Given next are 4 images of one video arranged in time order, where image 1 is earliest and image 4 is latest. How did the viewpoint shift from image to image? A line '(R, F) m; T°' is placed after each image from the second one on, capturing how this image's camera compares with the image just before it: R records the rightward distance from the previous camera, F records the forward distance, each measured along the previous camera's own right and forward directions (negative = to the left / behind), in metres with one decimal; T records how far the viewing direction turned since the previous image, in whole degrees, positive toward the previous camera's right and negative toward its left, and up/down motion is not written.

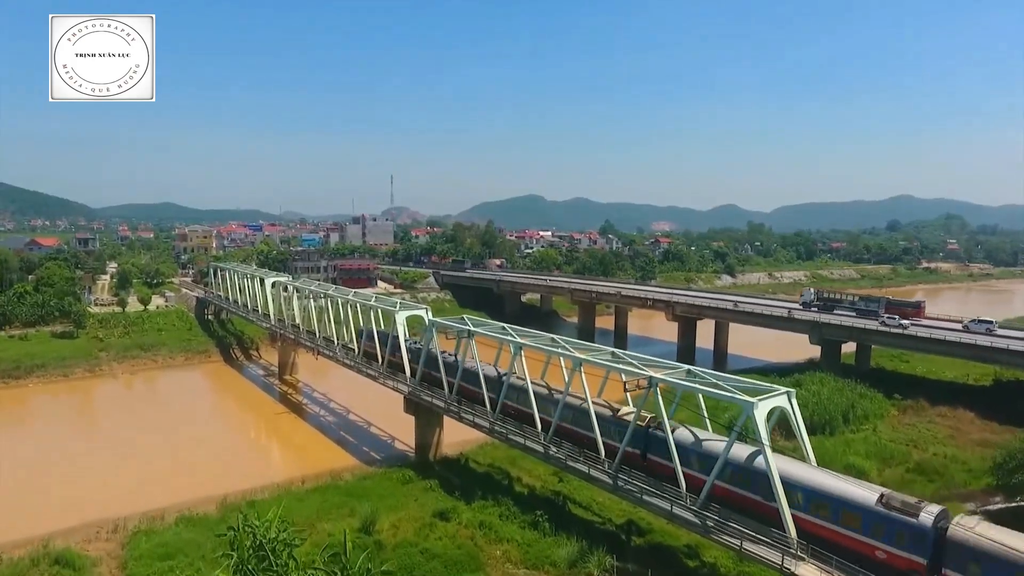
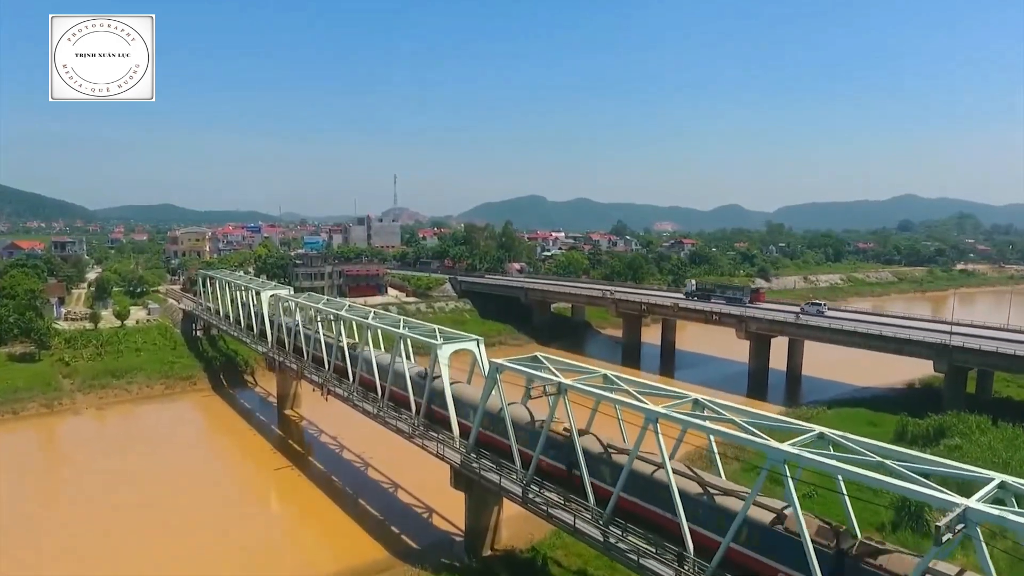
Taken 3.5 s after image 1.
(-2.1, +5.7) m; 0°
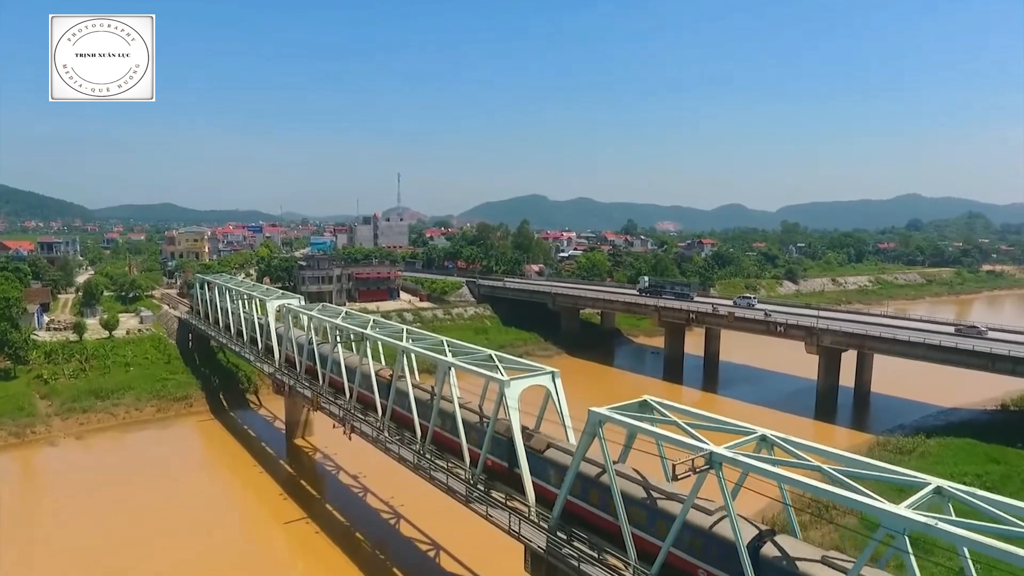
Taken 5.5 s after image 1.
(-1.7, +3.7) m; 0°
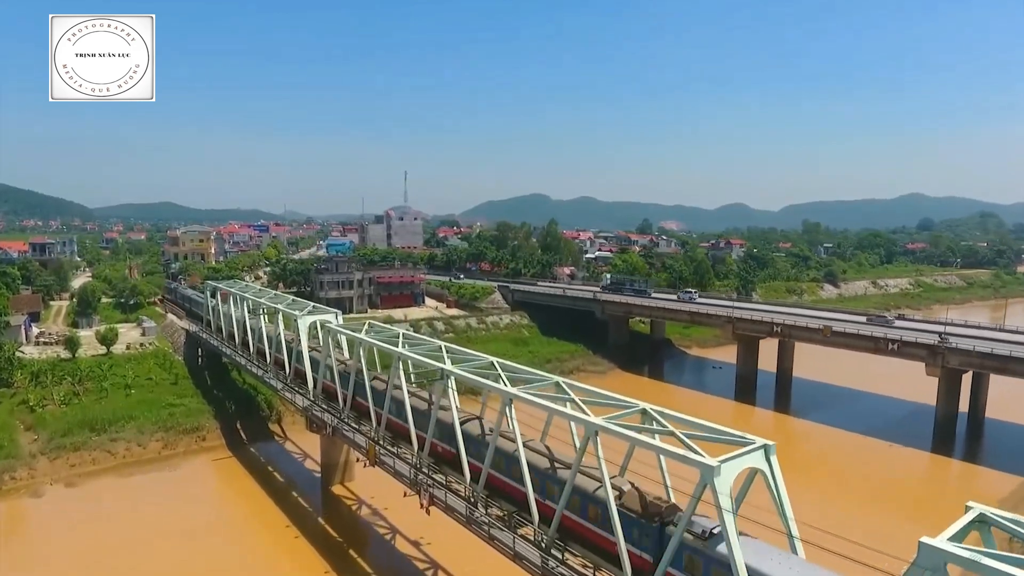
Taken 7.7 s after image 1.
(-2.6, +4.1) m; 0°
